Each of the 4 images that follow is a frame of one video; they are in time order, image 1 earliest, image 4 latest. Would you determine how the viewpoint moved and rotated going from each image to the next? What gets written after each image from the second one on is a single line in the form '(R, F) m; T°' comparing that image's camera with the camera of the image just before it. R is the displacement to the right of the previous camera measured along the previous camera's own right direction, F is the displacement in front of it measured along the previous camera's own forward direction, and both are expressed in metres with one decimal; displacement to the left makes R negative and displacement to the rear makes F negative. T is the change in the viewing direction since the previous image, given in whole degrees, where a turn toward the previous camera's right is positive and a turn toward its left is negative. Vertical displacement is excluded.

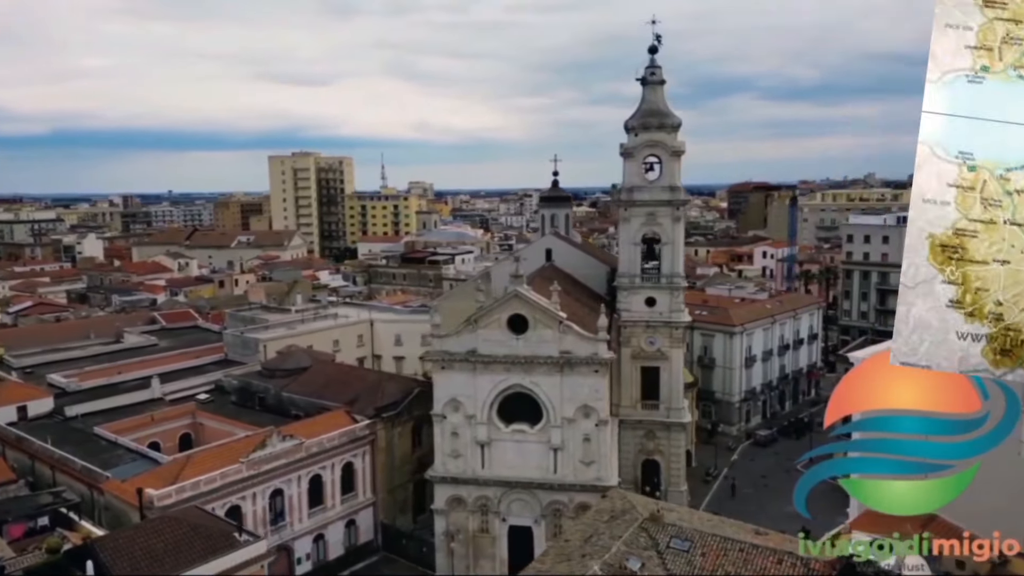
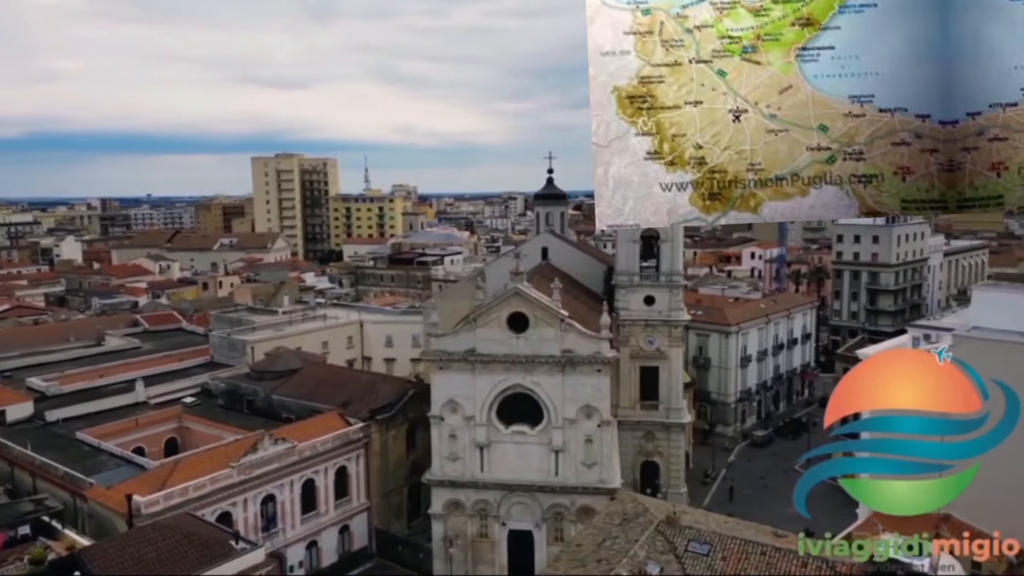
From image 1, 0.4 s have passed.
(-0.5, +0.7) m; +1°
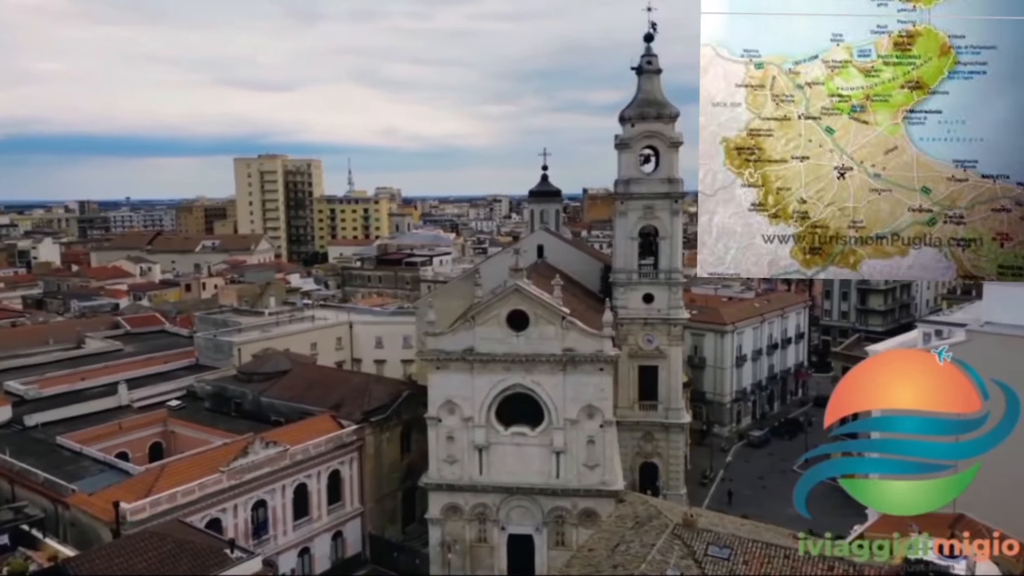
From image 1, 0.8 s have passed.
(-0.5, +0.7) m; +1°
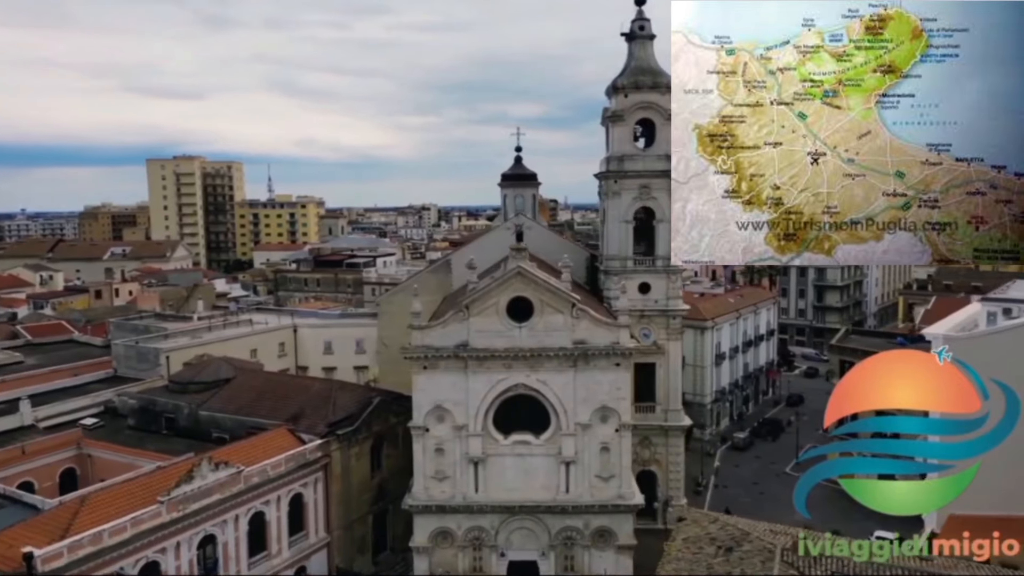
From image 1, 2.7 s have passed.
(-2.0, +3.8) m; +6°
